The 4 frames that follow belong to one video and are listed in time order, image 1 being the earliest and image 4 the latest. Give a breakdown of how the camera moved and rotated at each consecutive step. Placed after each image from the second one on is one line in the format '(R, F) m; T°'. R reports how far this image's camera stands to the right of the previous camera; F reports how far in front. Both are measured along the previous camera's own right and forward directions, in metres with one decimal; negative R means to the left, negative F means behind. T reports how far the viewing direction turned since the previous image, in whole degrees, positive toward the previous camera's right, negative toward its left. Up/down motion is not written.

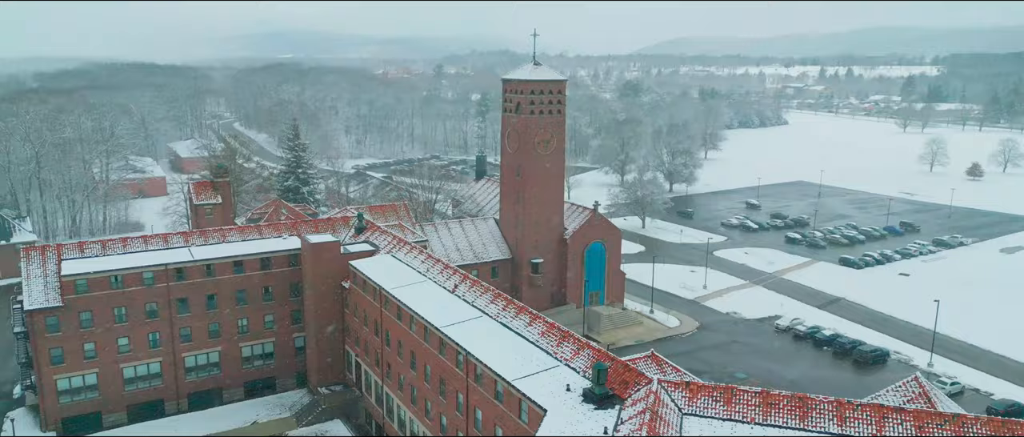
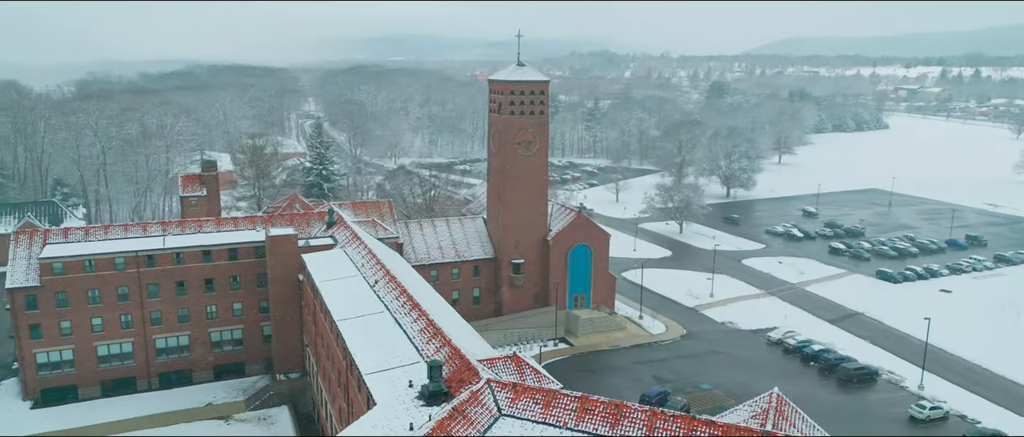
(+7.2, +0.3) m; -8°
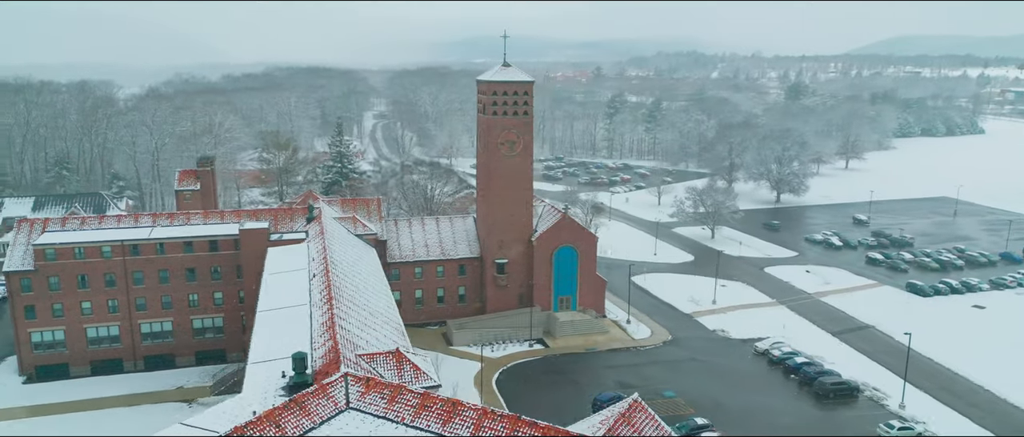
(+6.3, +0.2) m; -7°
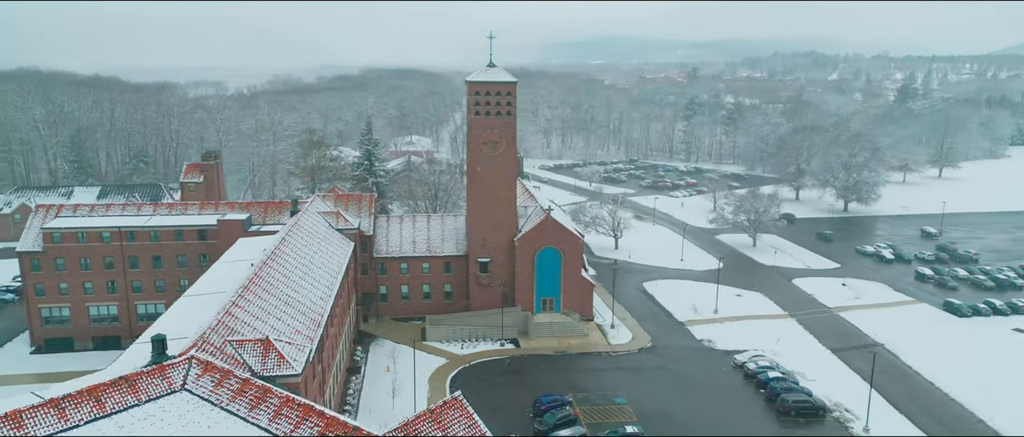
(+7.7, +0.5) m; -9°
